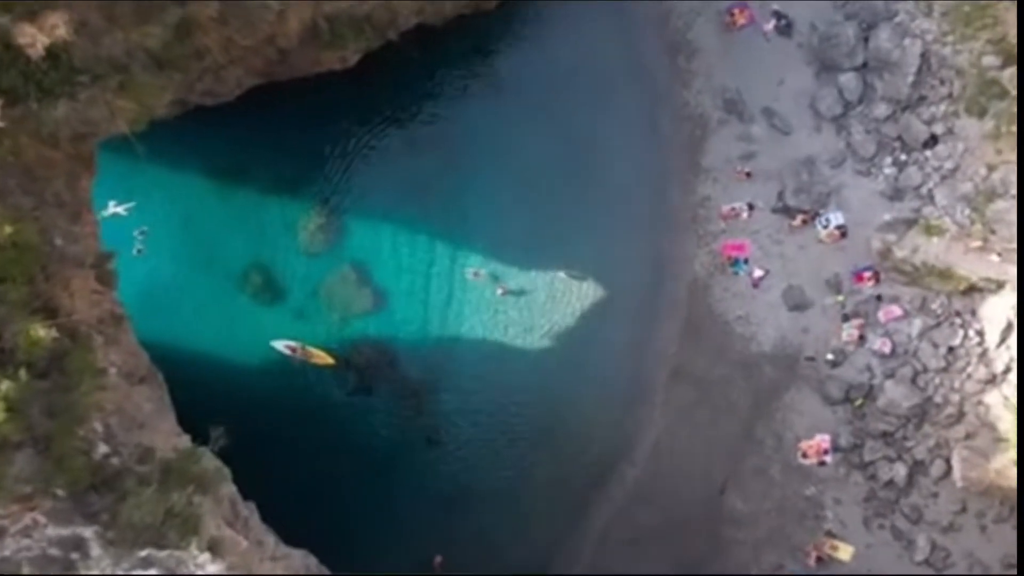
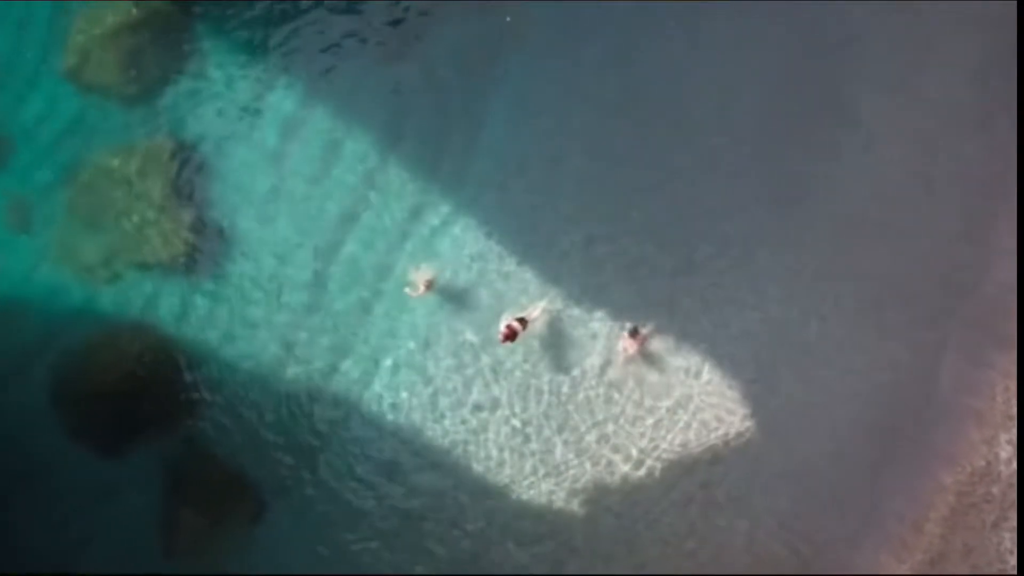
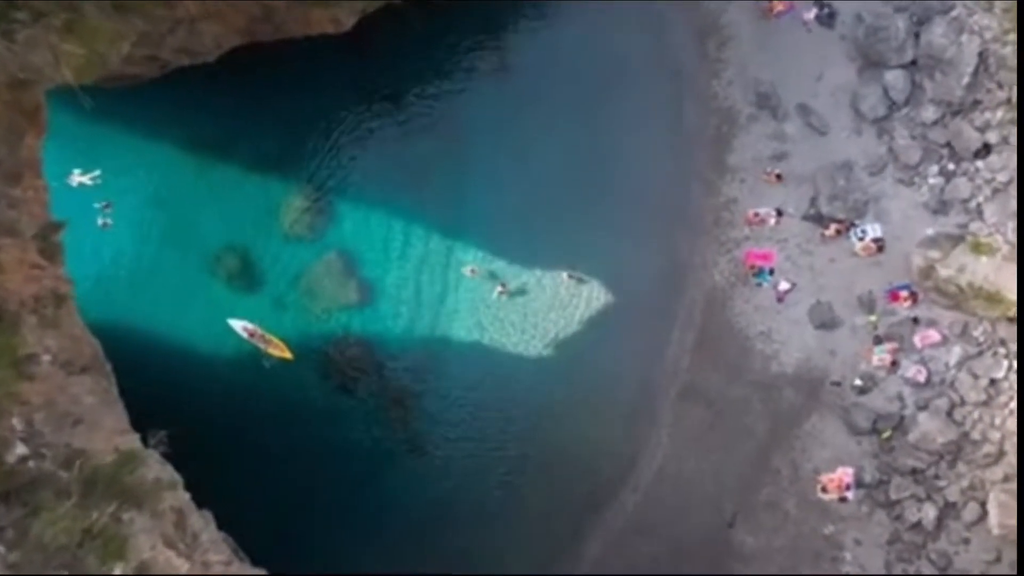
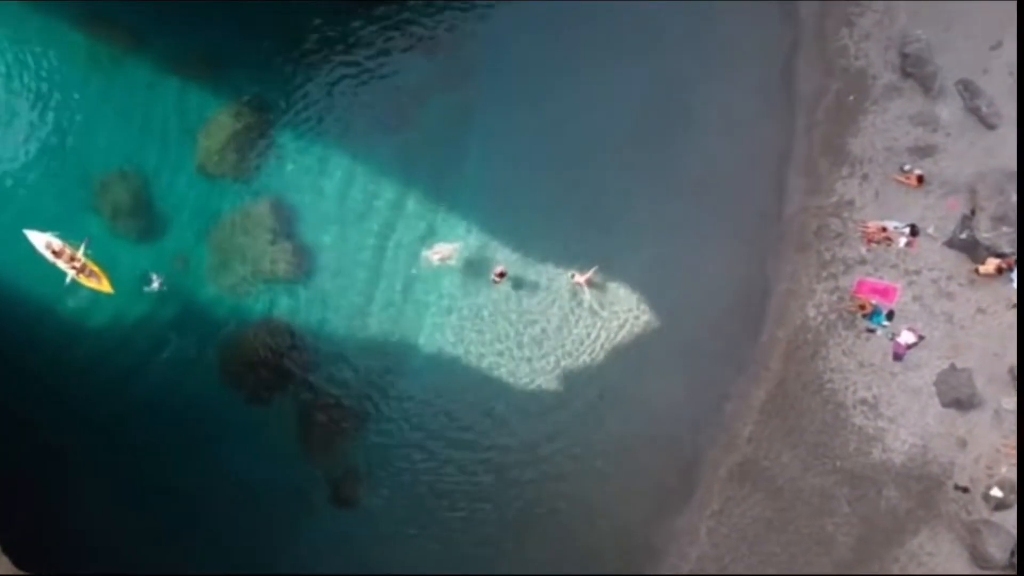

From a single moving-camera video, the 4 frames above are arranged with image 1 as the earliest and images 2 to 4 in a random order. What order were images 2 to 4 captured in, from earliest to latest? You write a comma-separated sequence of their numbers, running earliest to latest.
3, 4, 2
